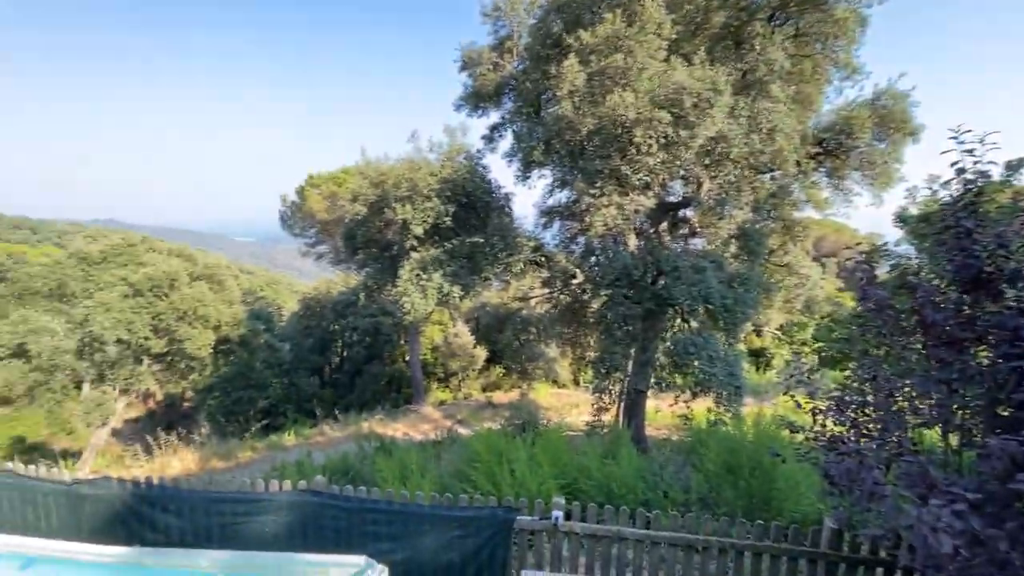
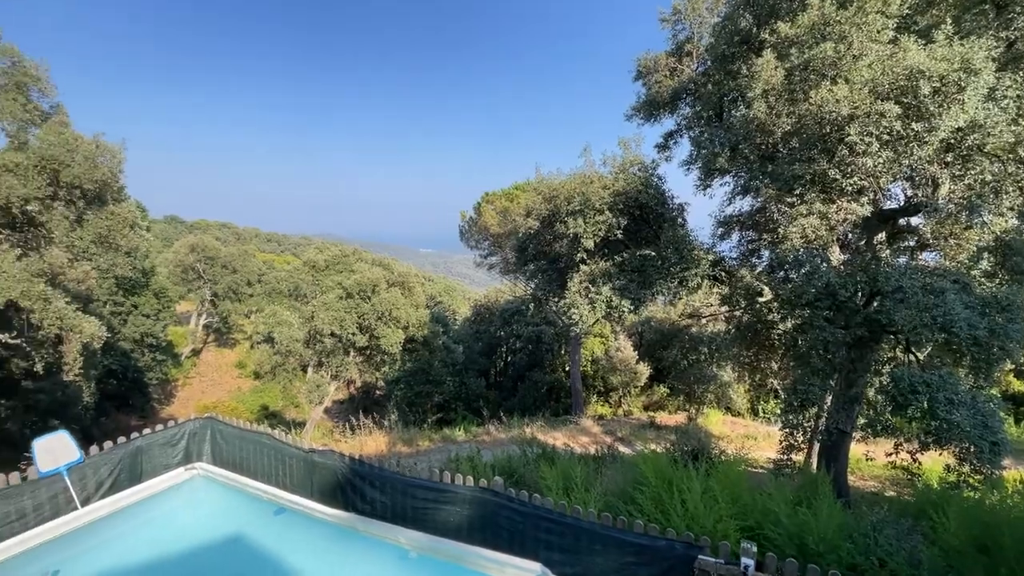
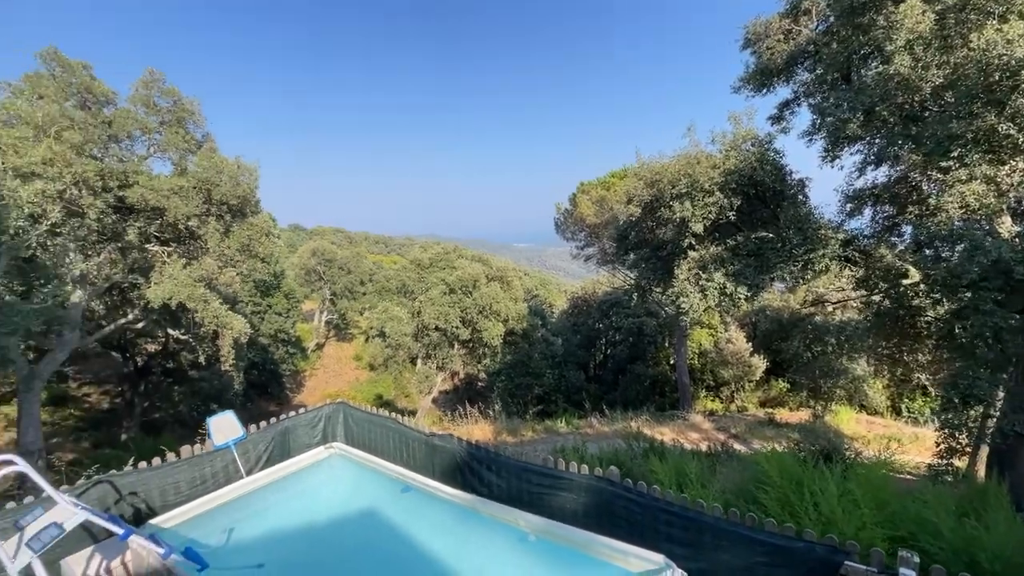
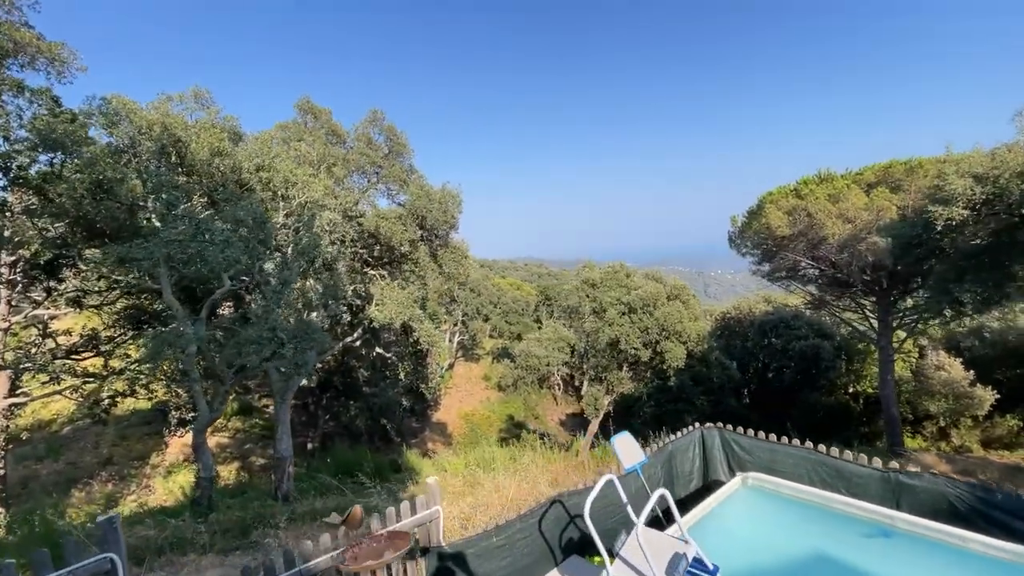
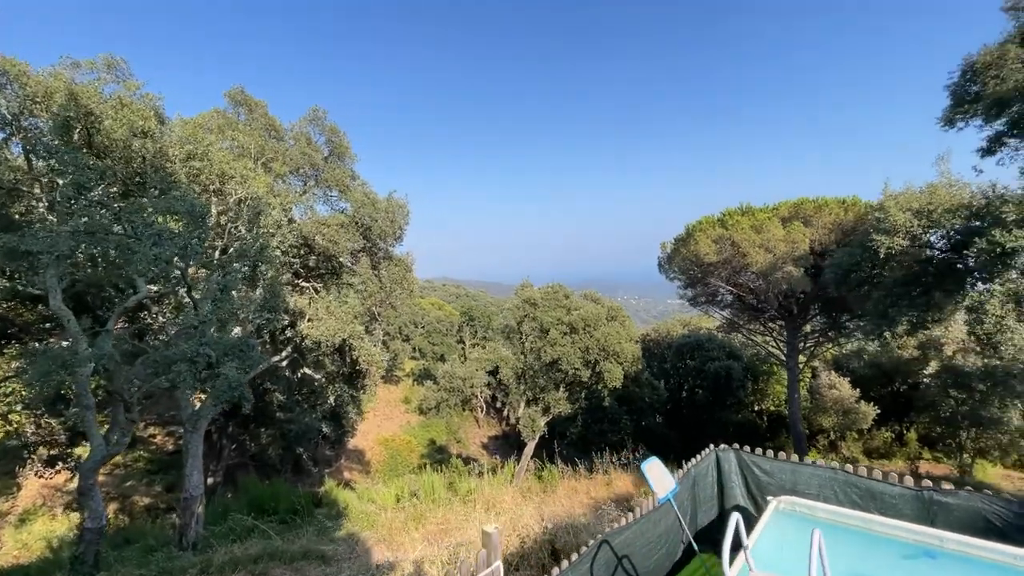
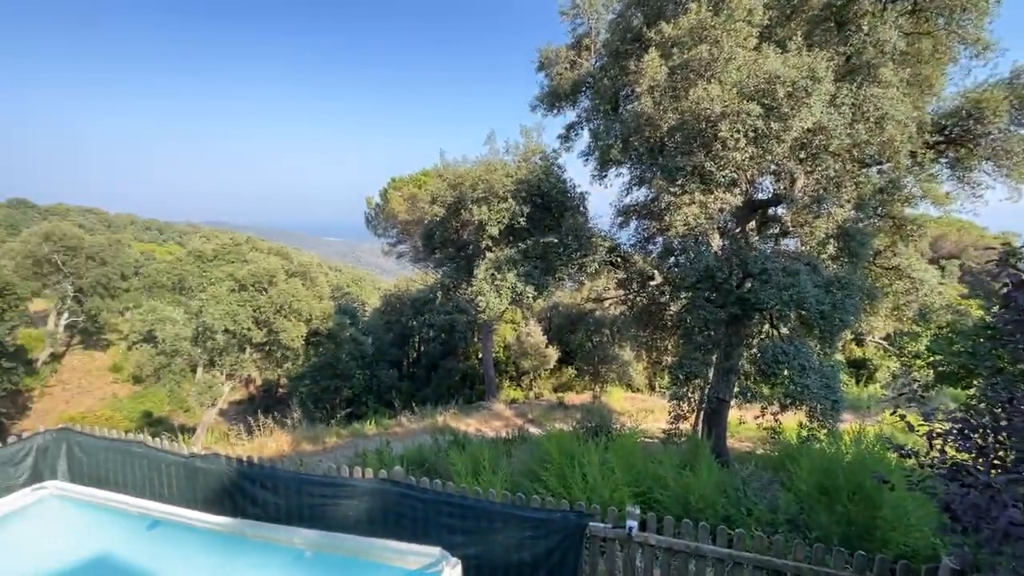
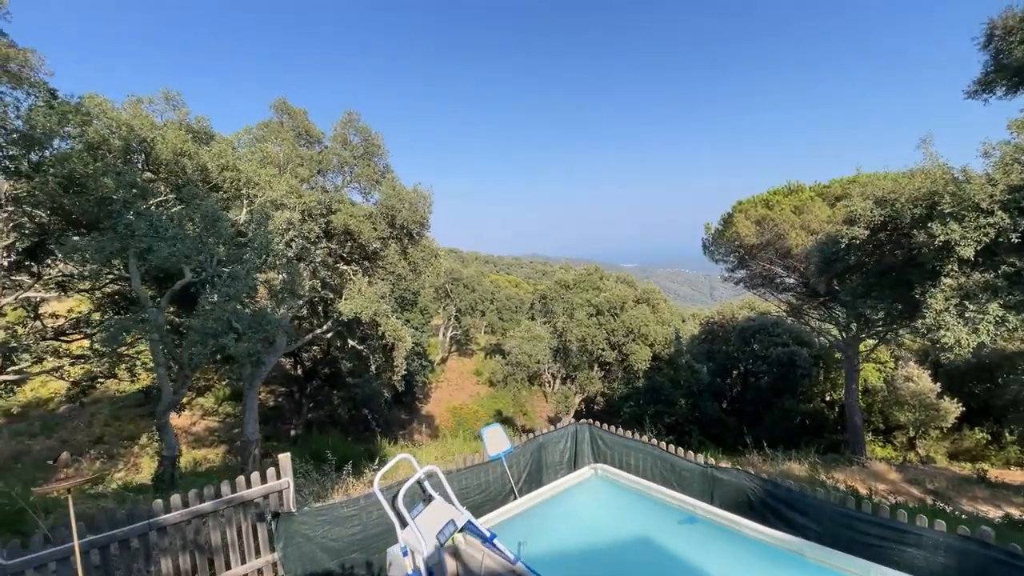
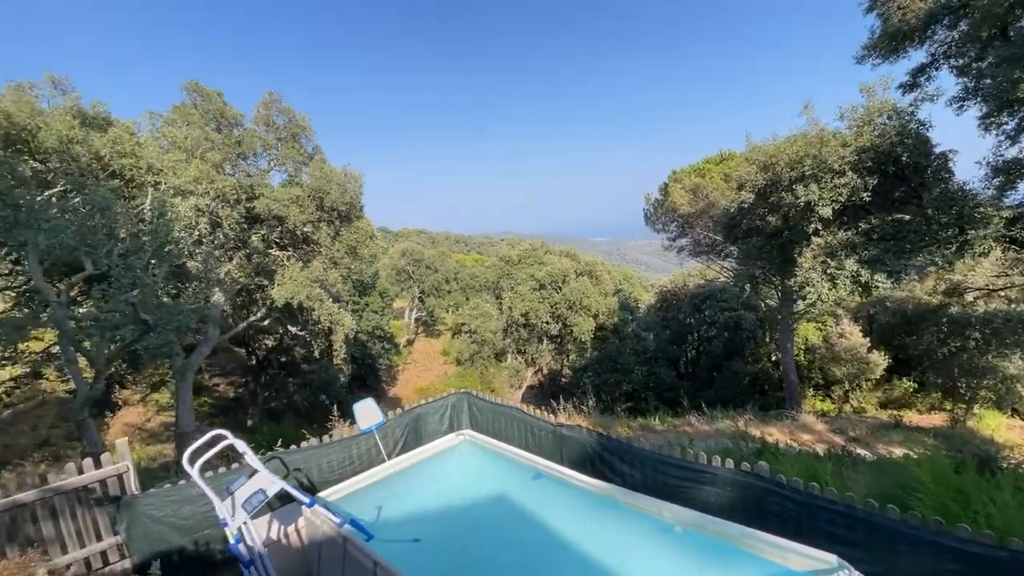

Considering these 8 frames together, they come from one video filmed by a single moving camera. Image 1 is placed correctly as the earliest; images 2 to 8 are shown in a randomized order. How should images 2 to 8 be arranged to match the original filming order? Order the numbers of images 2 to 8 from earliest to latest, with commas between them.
6, 2, 3, 8, 7, 4, 5
